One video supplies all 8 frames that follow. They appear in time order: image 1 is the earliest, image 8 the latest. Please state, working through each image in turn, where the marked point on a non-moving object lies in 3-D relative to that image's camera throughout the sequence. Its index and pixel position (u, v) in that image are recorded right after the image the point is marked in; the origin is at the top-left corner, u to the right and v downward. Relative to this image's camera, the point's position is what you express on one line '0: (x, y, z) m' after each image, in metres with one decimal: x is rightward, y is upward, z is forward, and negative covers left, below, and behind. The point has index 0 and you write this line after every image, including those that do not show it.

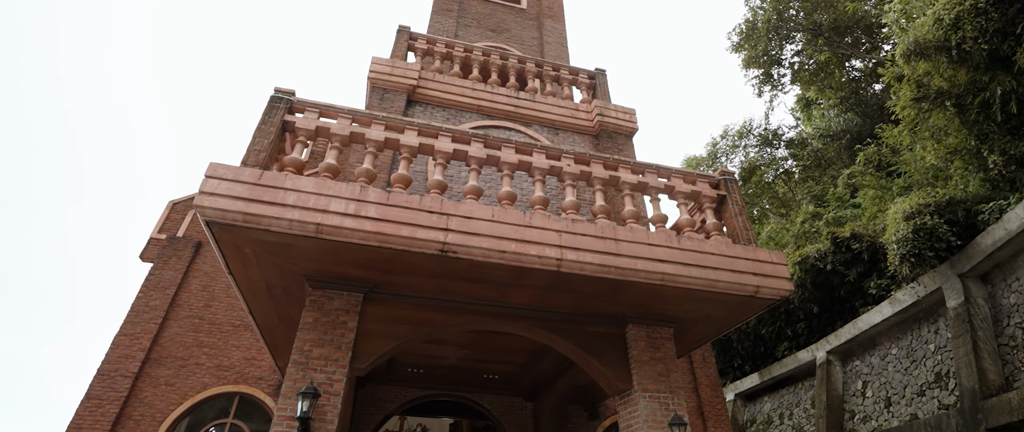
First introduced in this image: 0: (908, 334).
0: (+6.9, -2.1, +8.6) m
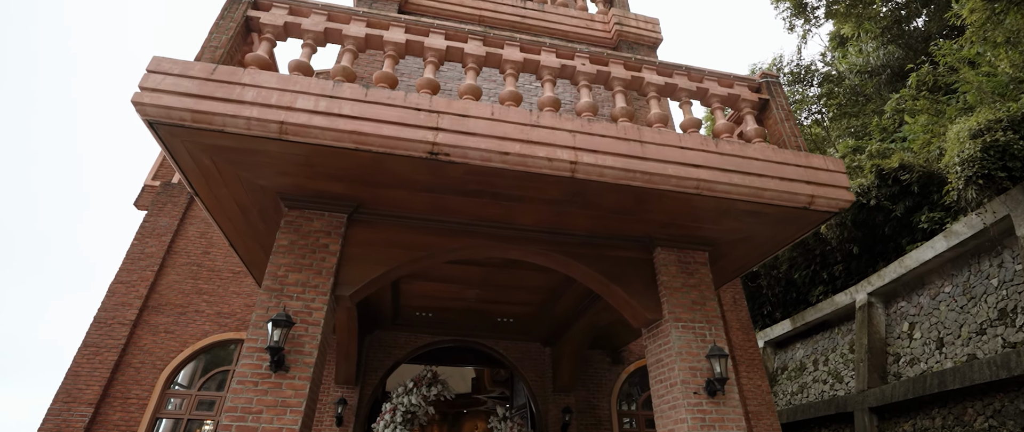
0: (+7.2, -0.8, +7.7) m
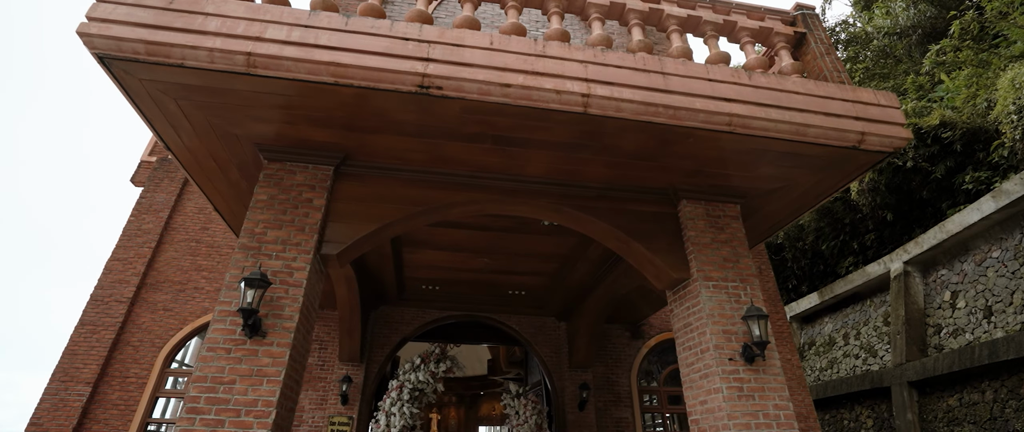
0: (+7.3, -0.2, +7.0) m
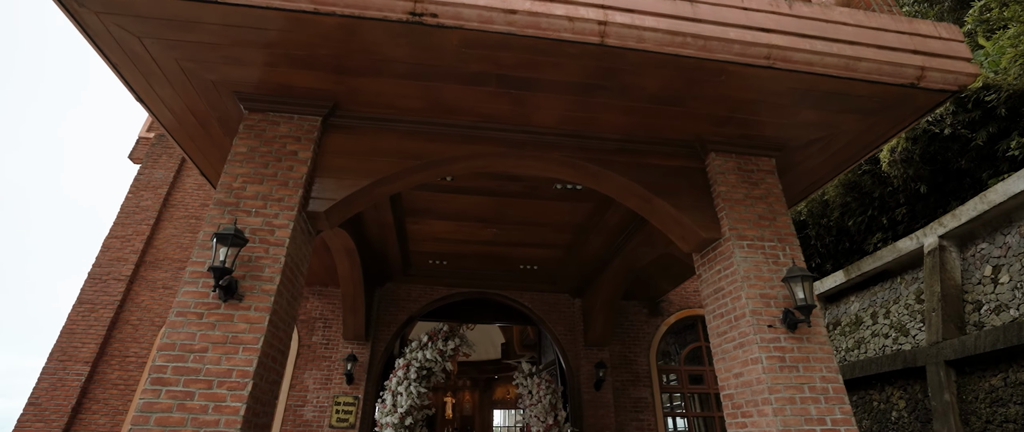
0: (+7.5, +0.3, +6.4) m
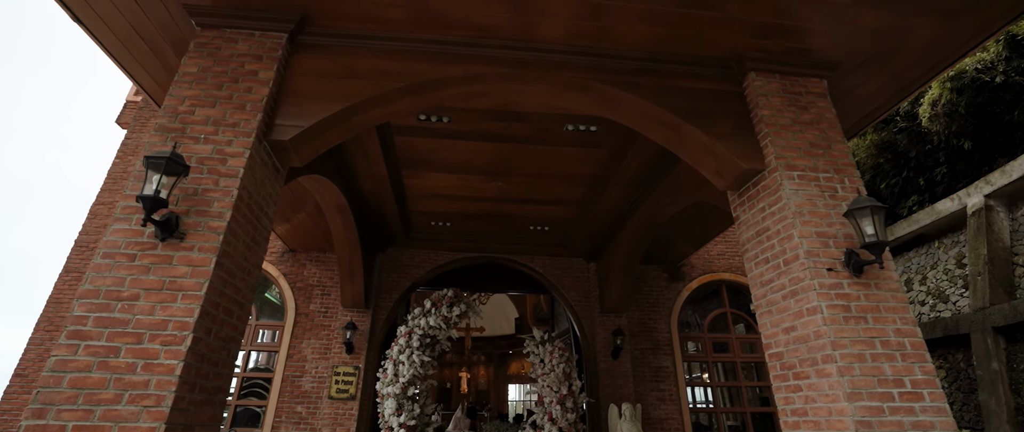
0: (+7.6, +1.0, +5.6) m
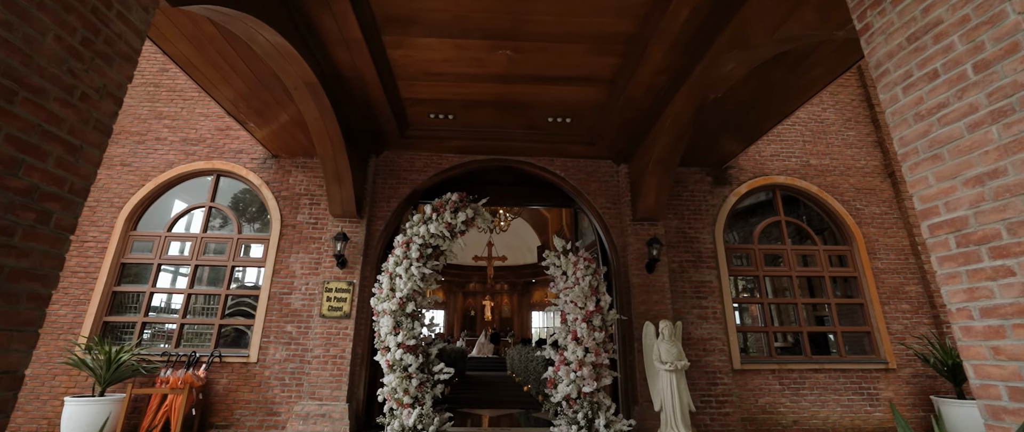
0: (+7.7, +2.2, +4.0) m
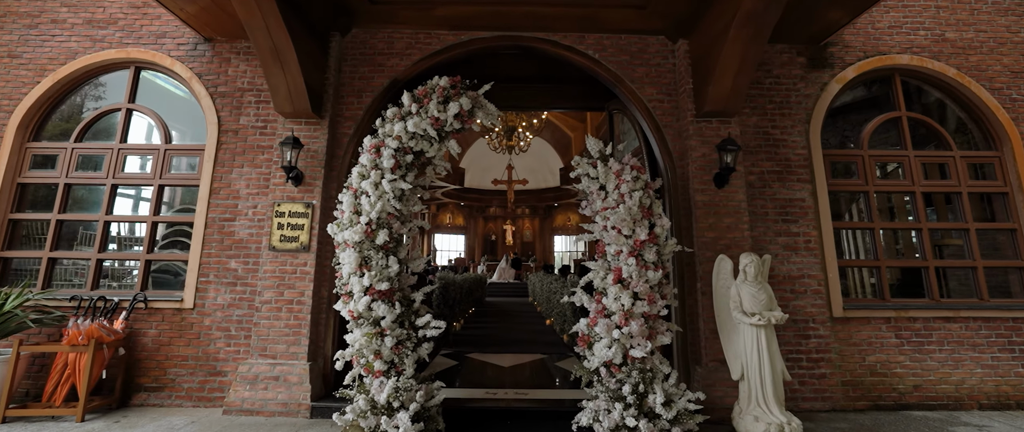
0: (+7.7, +2.8, +1.8) m
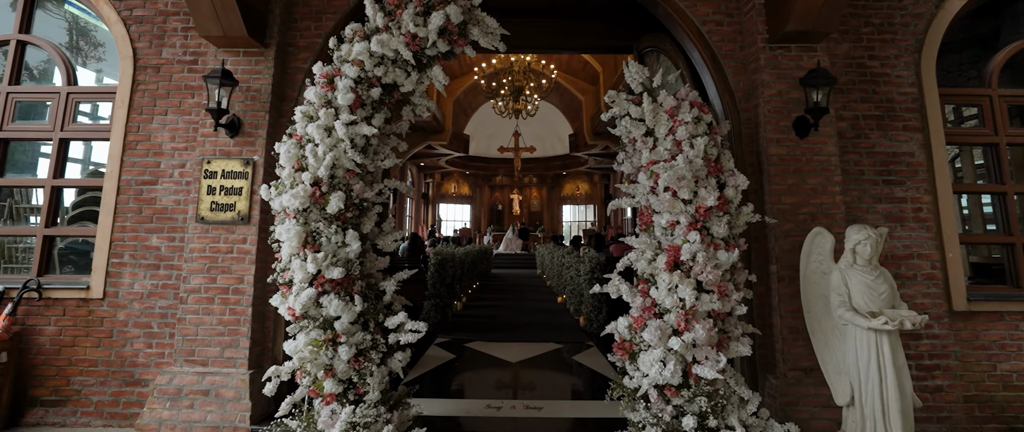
0: (+7.7, +3.0, +0.5) m
